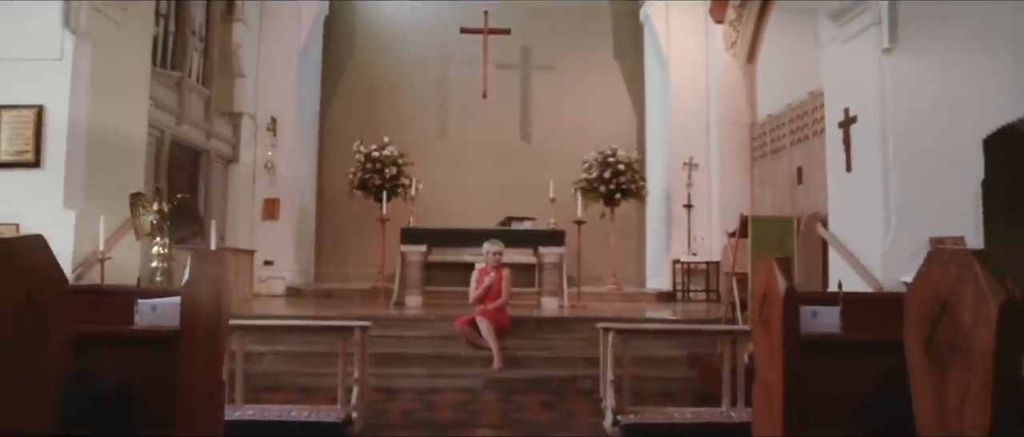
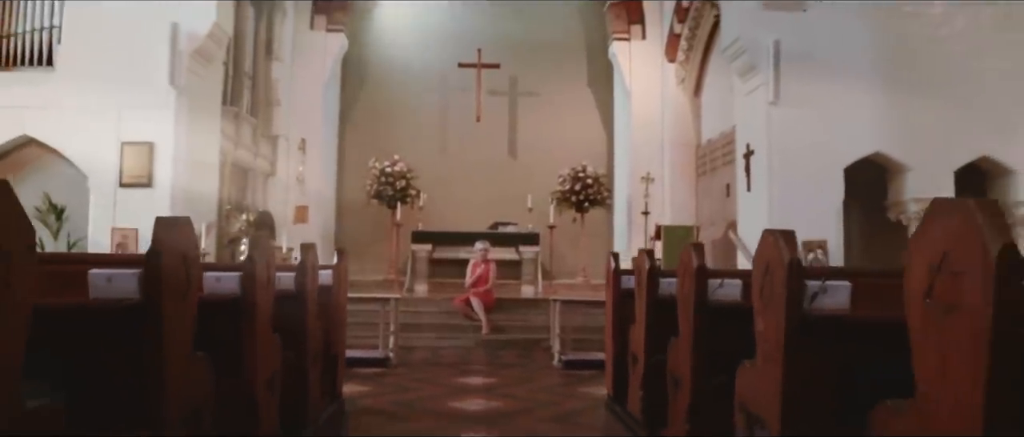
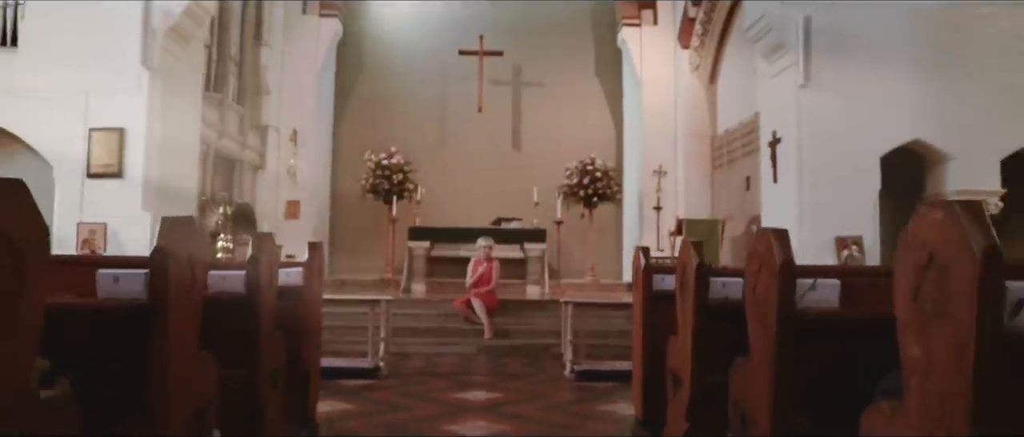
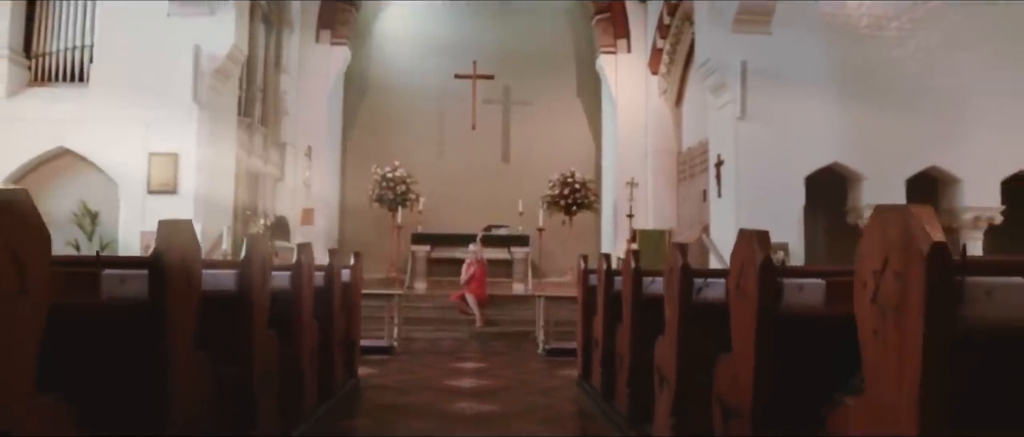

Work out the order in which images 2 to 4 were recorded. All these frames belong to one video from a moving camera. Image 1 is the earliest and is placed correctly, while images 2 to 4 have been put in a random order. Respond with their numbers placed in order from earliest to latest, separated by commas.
3, 2, 4
